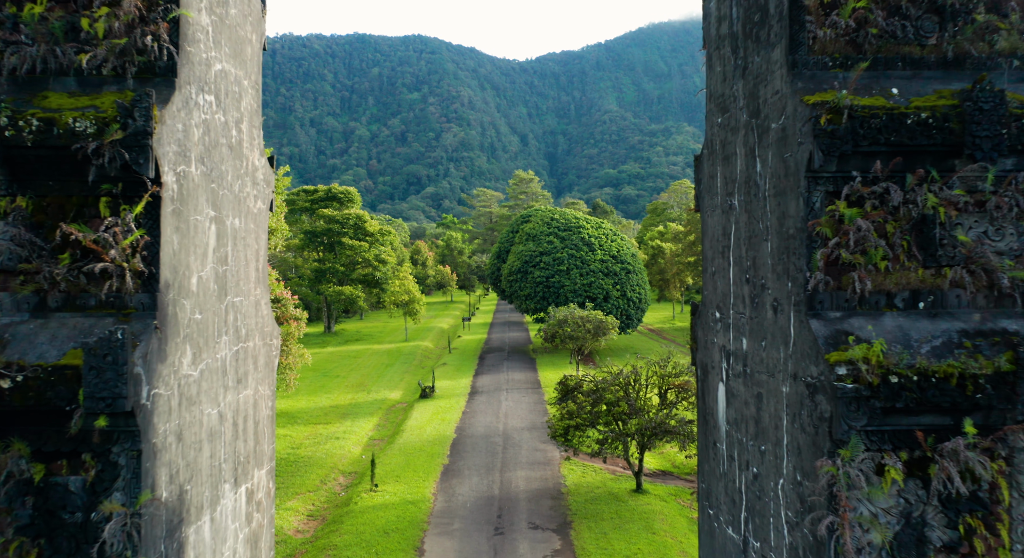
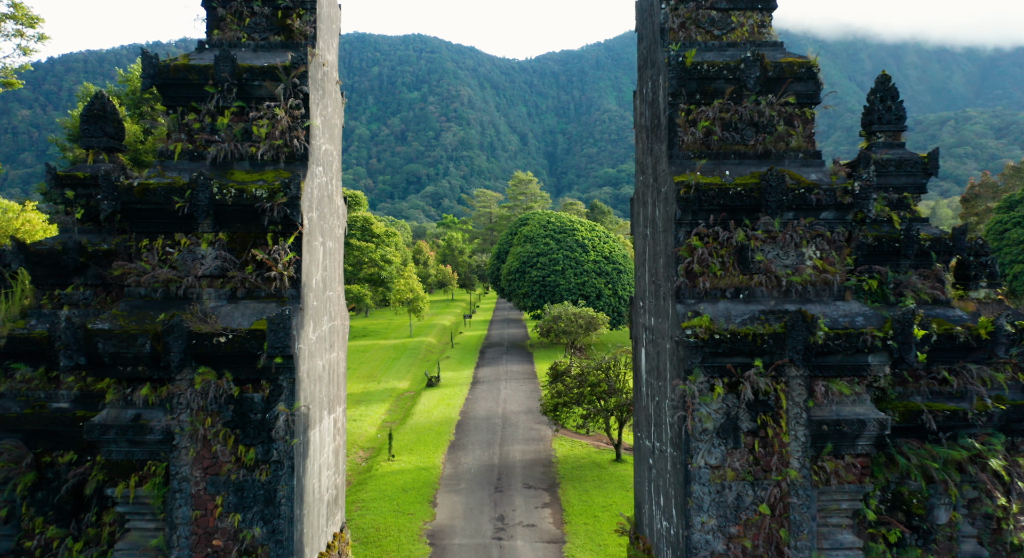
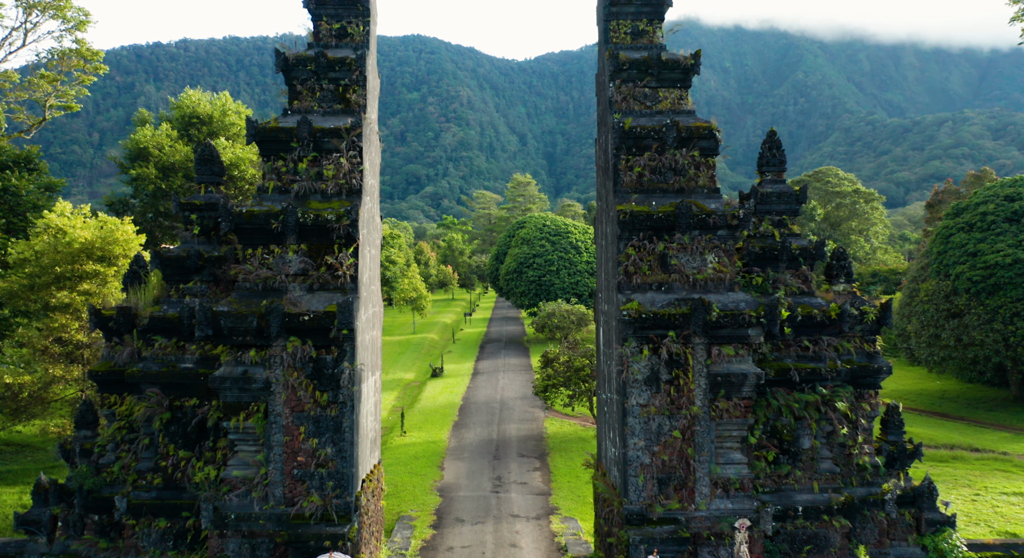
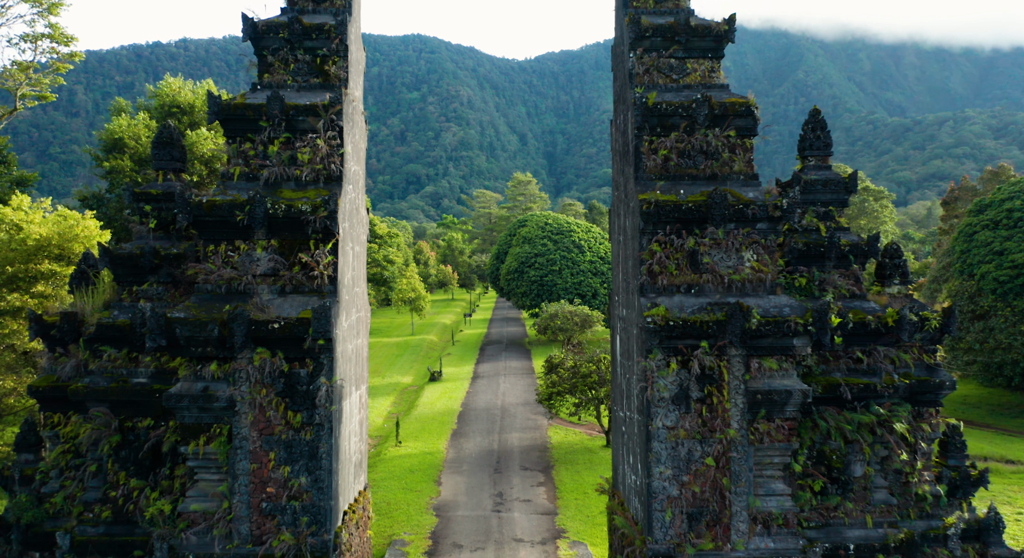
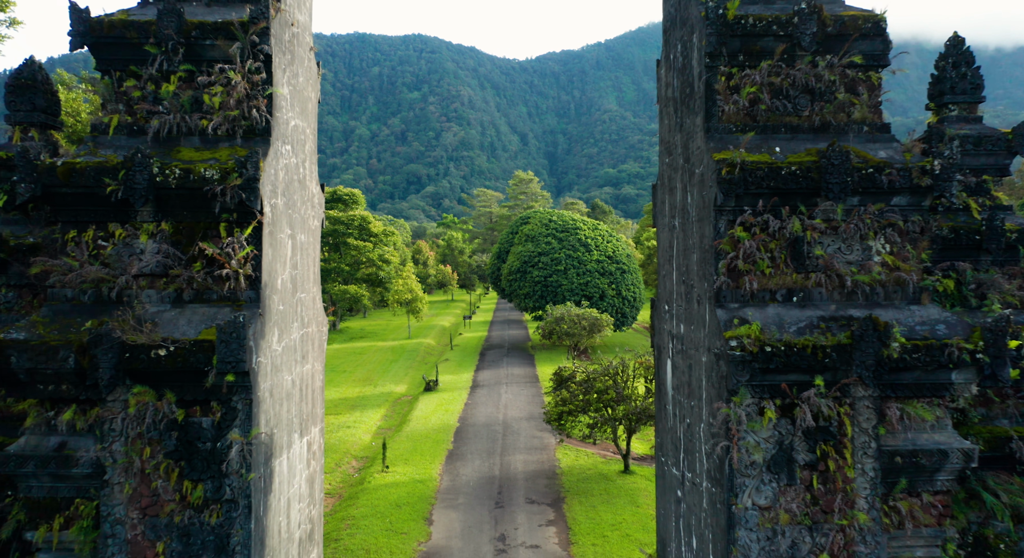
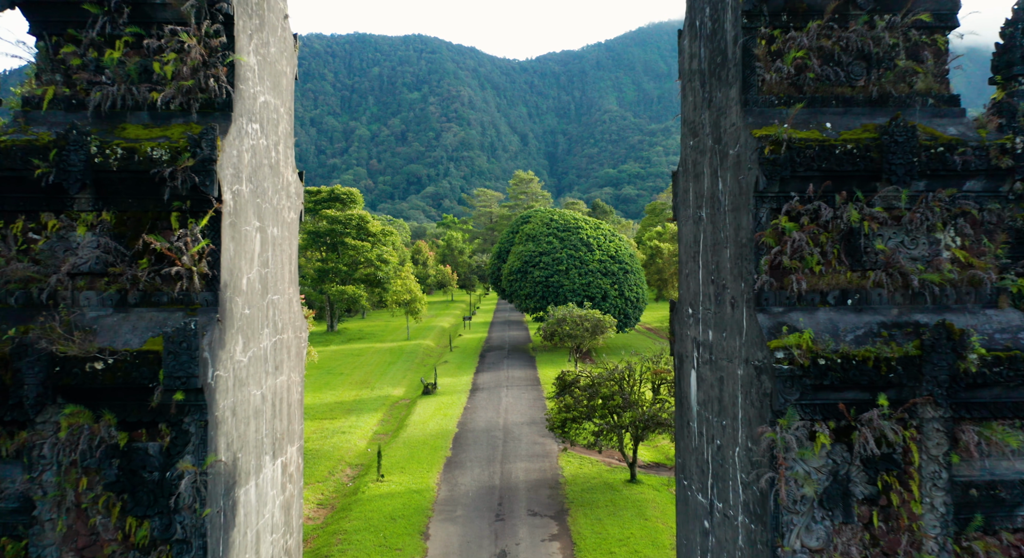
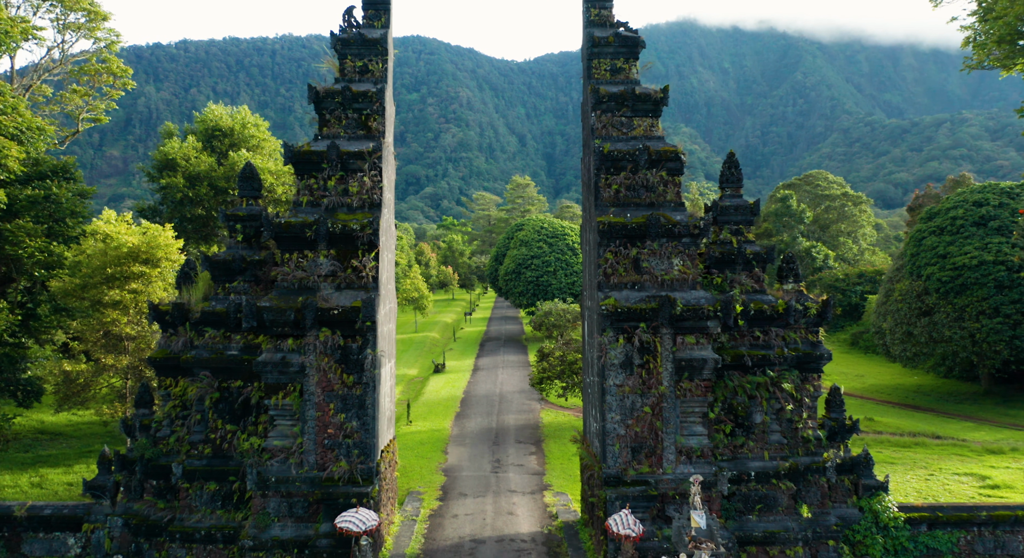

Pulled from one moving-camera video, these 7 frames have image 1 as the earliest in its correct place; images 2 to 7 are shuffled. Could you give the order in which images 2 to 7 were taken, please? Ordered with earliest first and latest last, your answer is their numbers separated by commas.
6, 5, 2, 4, 3, 7
